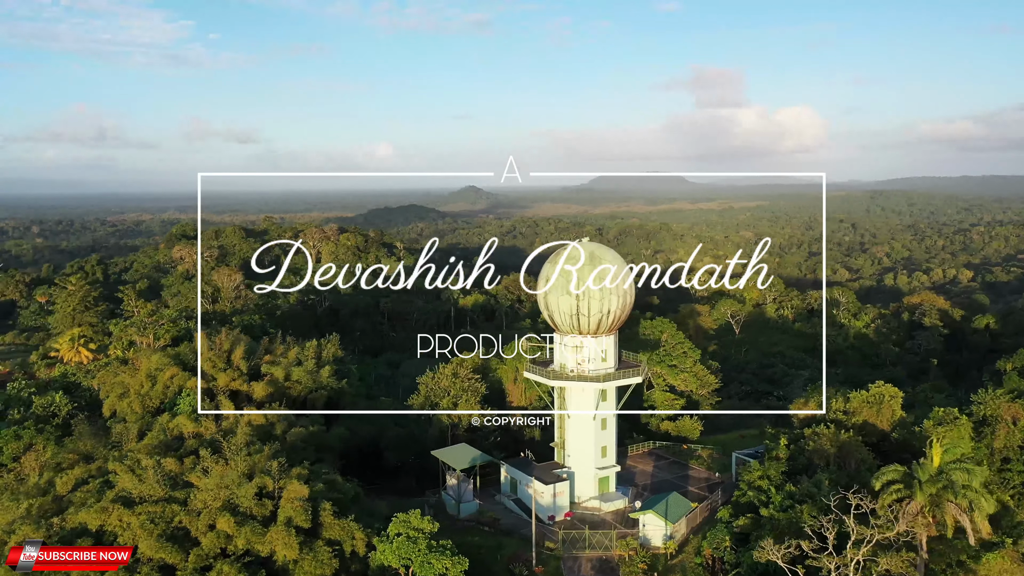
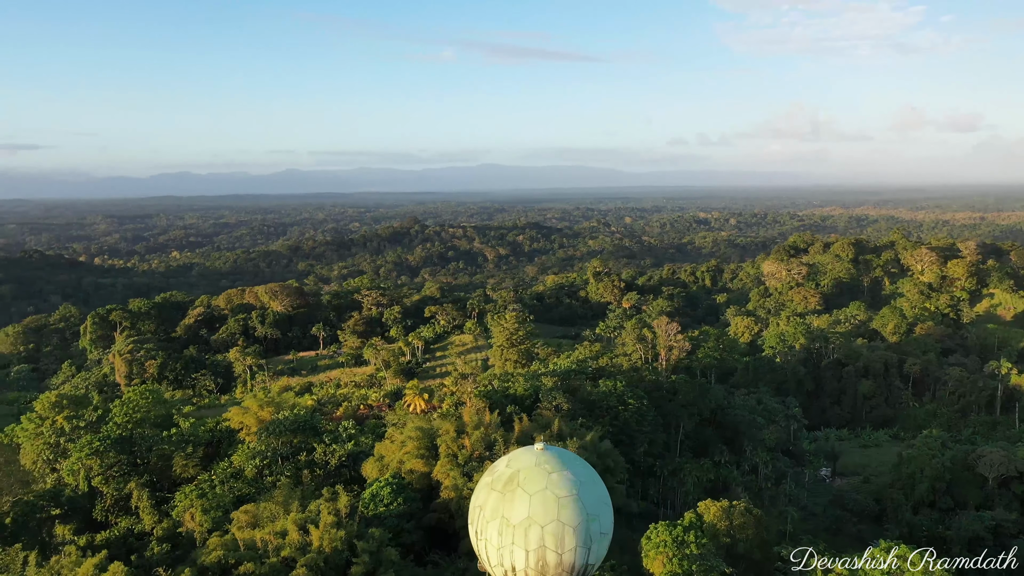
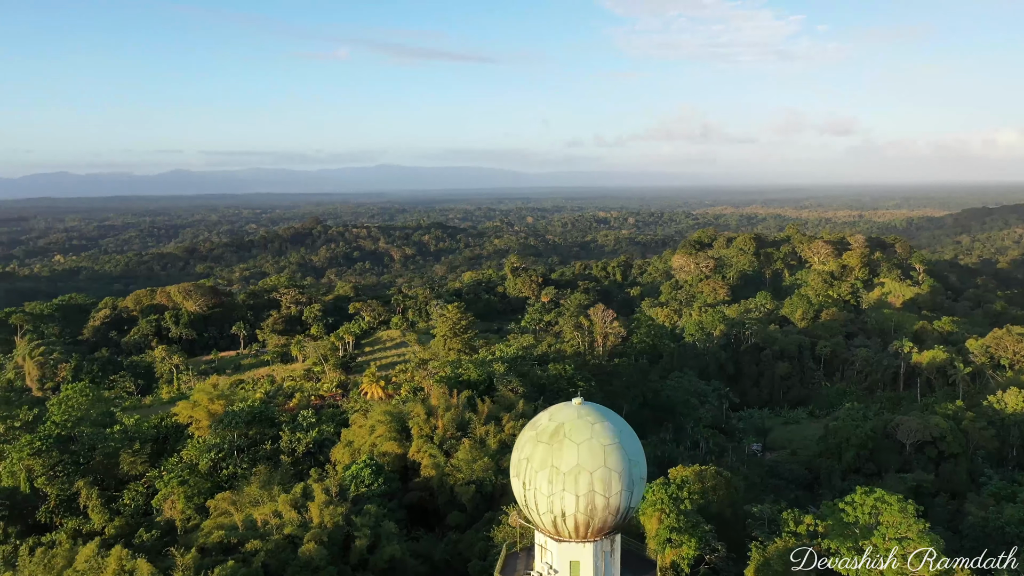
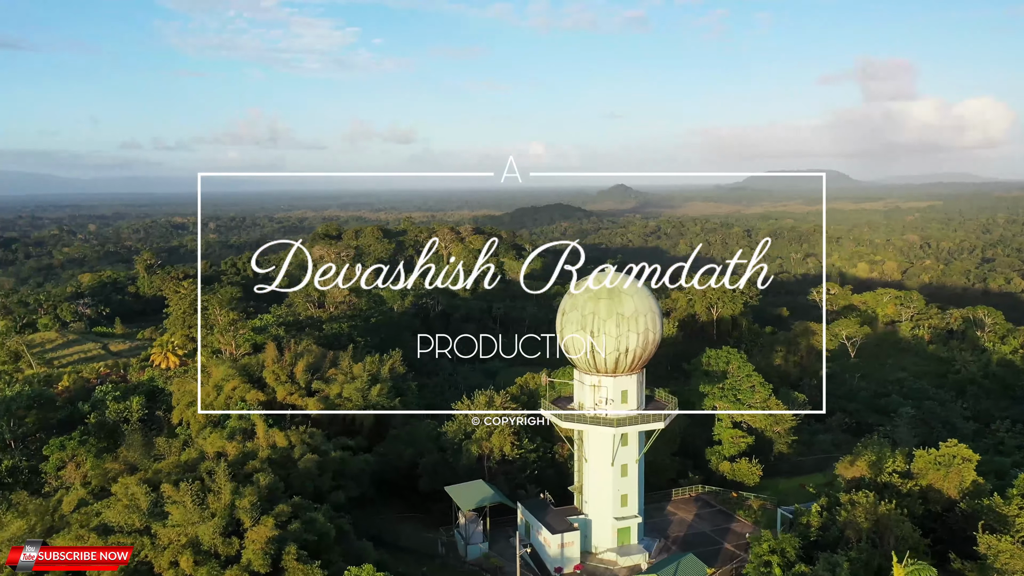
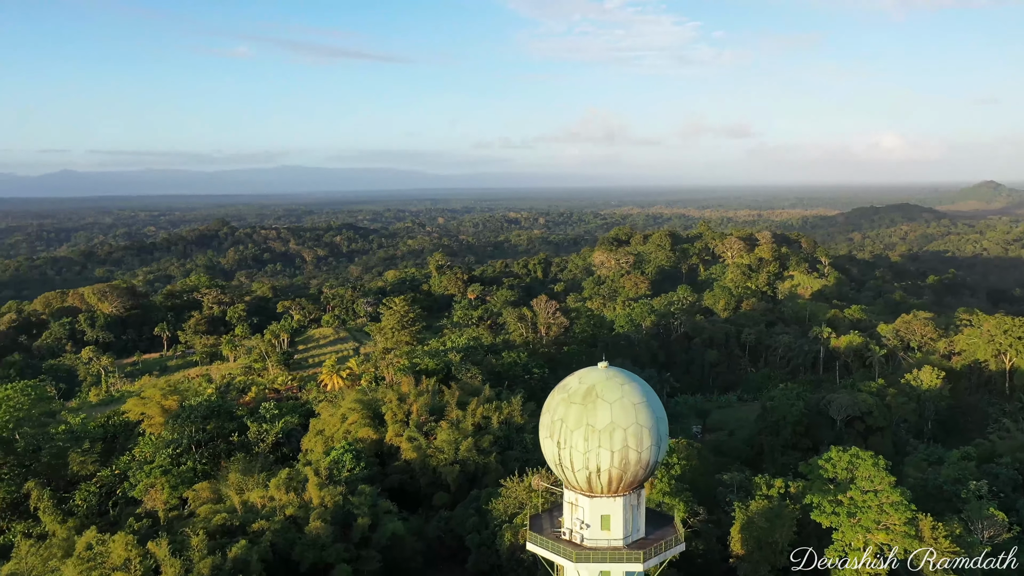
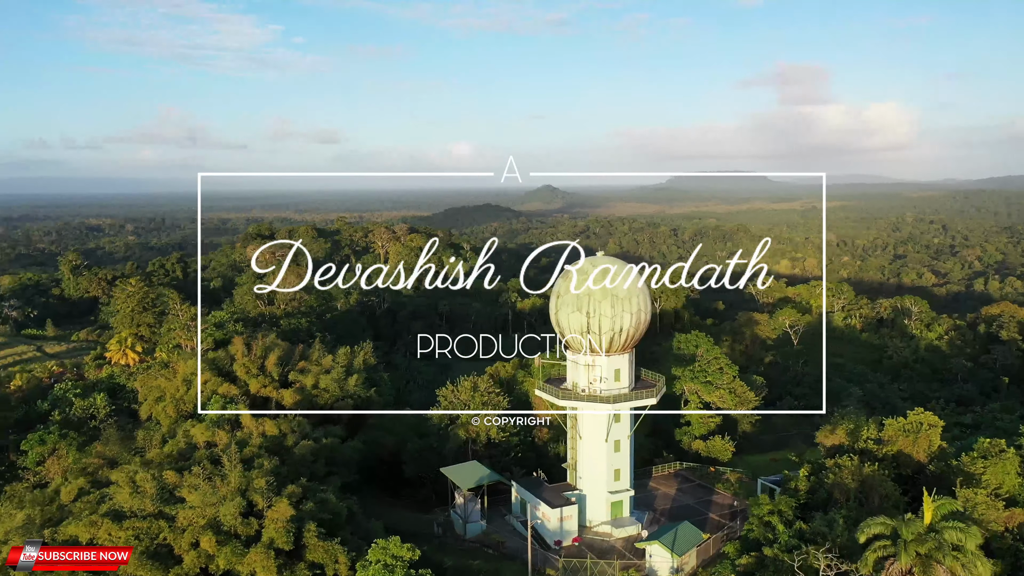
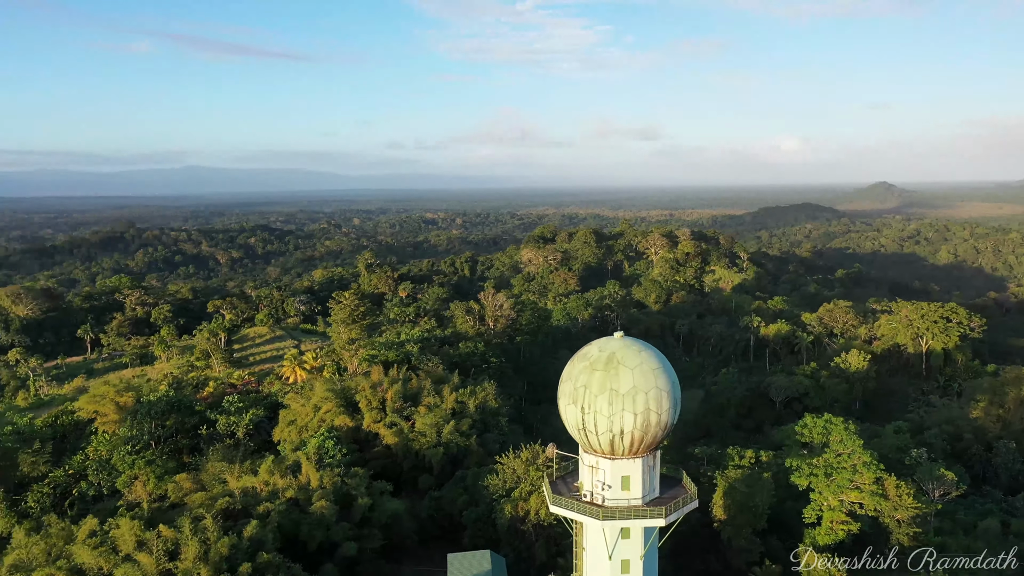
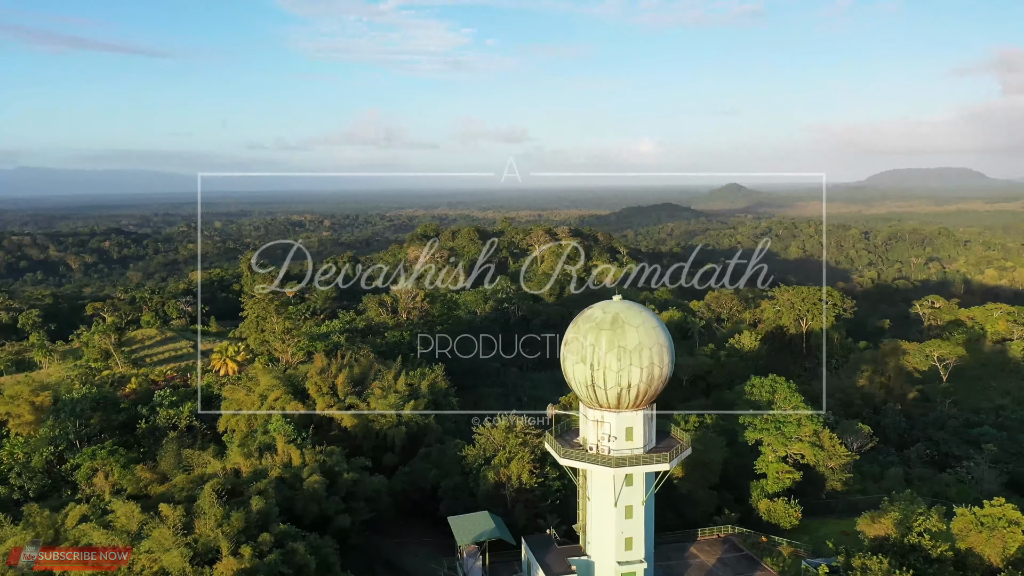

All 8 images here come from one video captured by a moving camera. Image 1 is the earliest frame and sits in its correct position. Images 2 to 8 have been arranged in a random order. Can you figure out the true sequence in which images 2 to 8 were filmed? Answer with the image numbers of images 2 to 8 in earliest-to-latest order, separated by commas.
6, 4, 8, 7, 5, 3, 2
